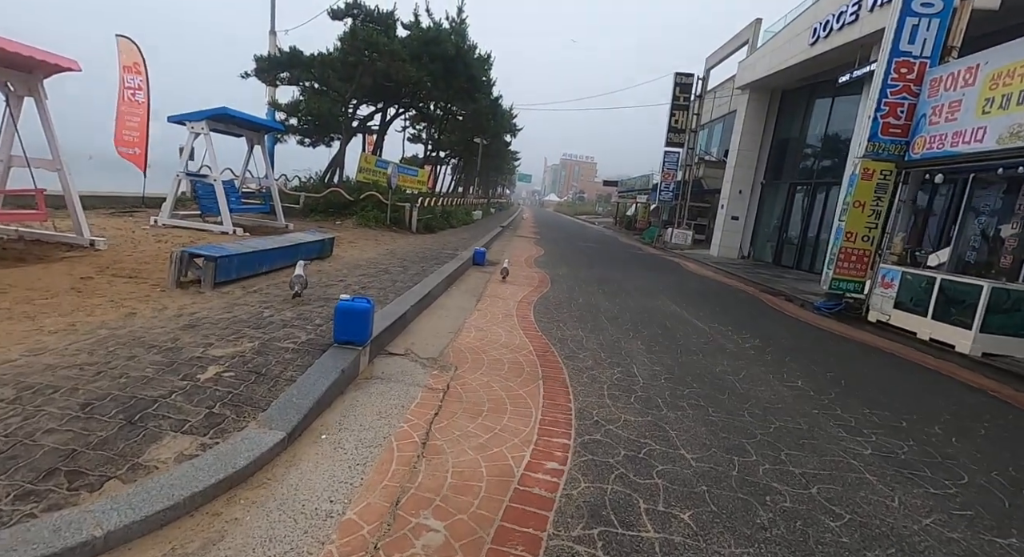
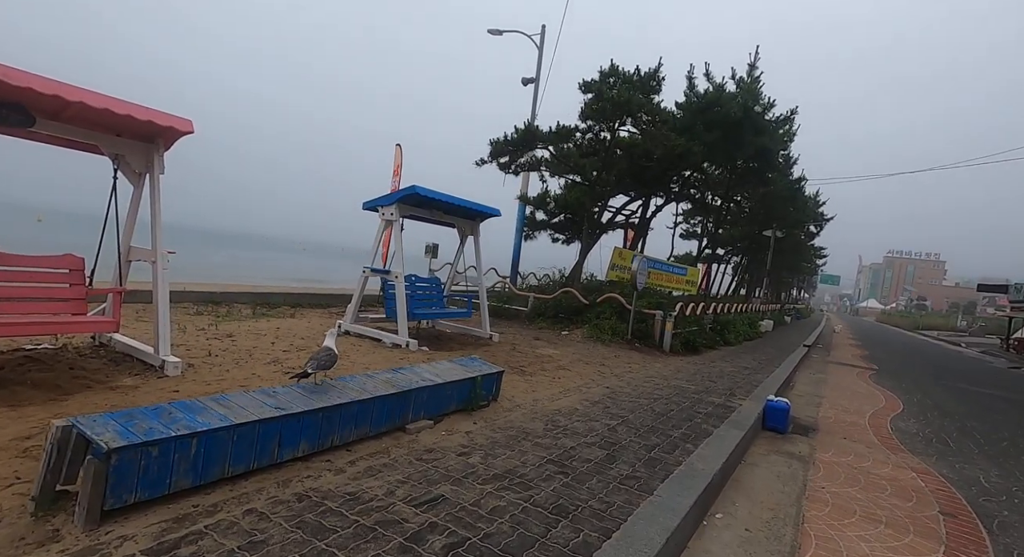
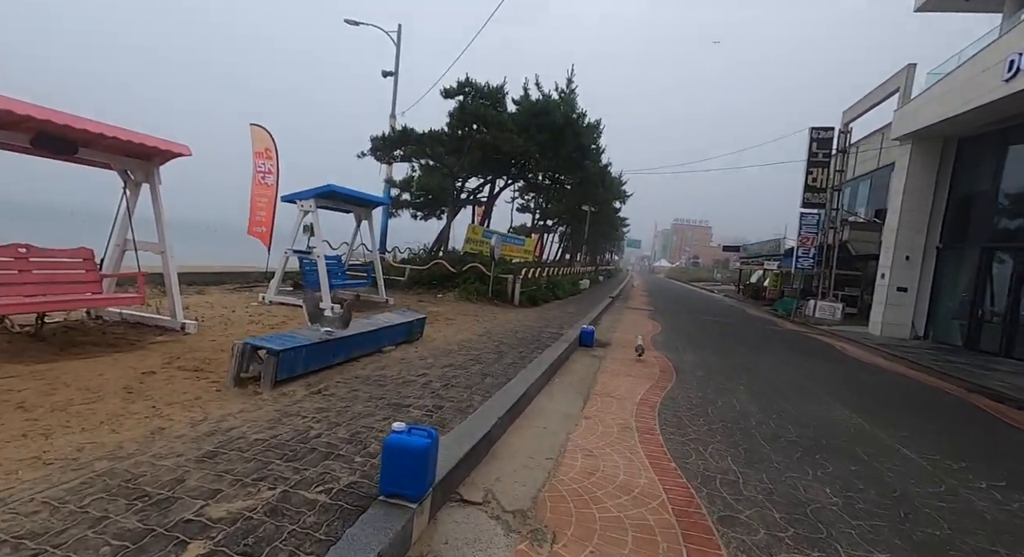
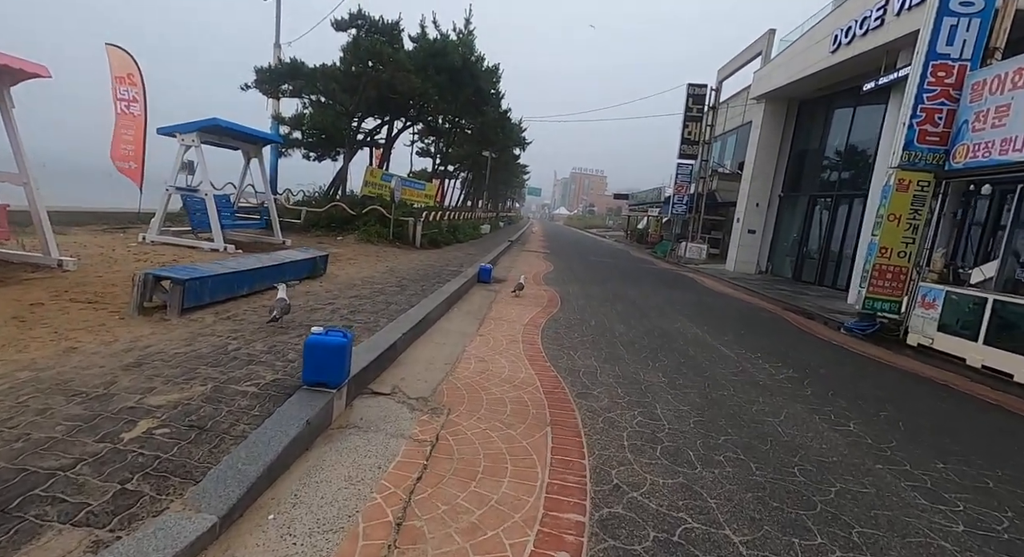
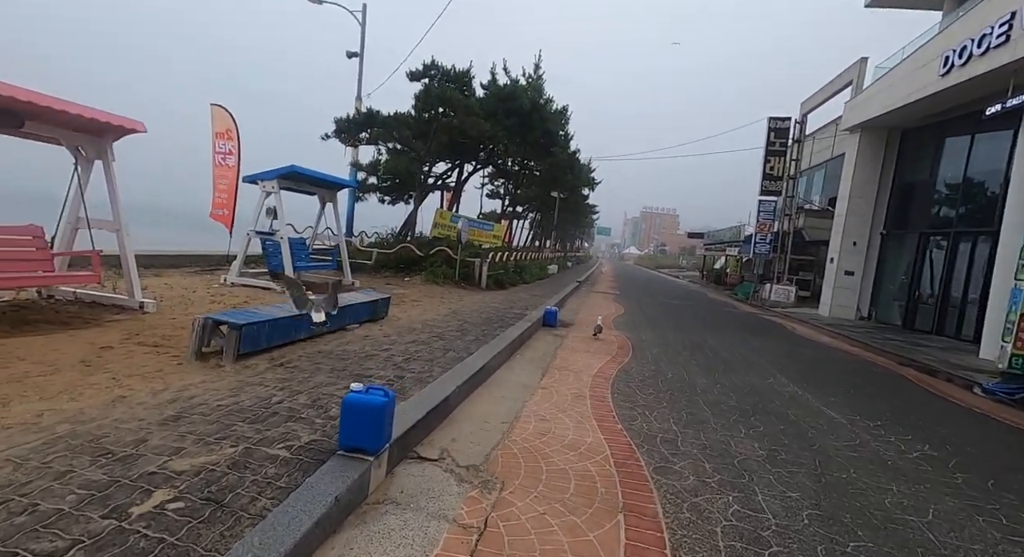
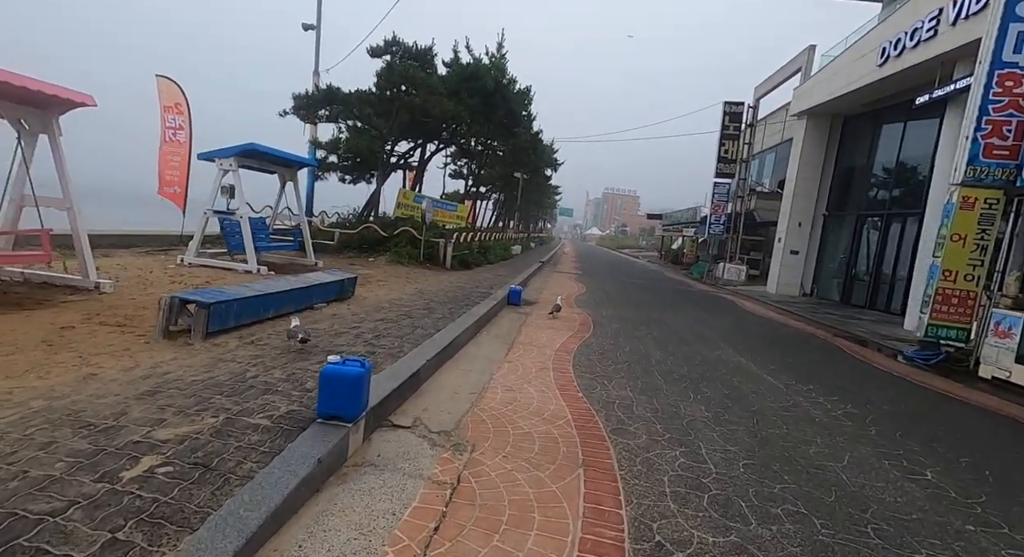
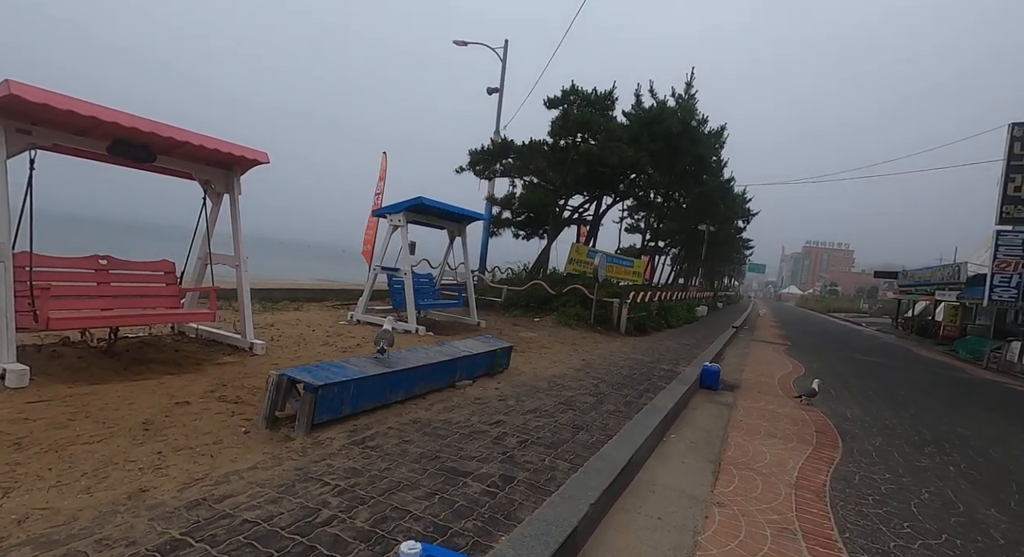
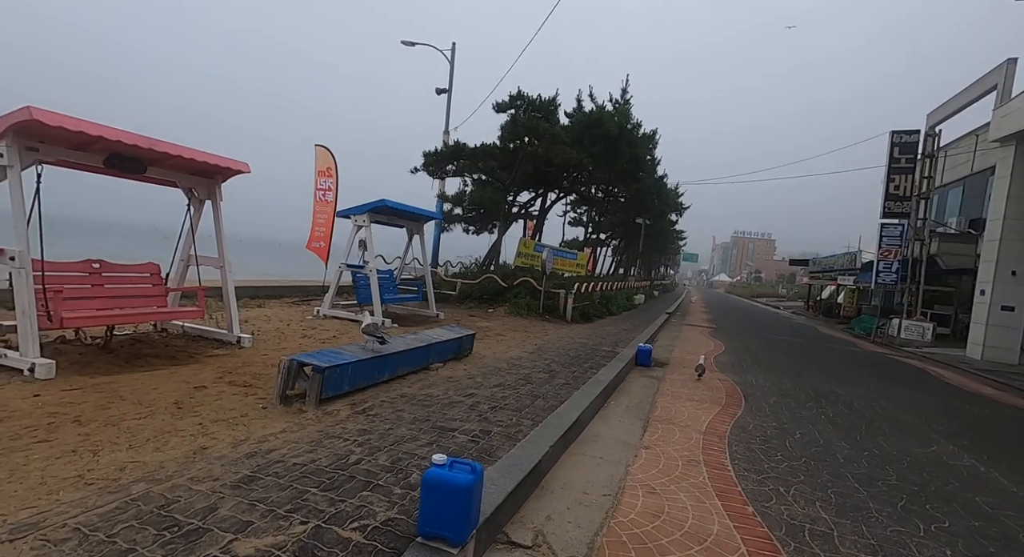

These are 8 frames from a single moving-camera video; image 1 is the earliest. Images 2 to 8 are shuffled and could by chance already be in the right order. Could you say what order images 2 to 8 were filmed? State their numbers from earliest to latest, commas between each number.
4, 6, 5, 3, 8, 7, 2
